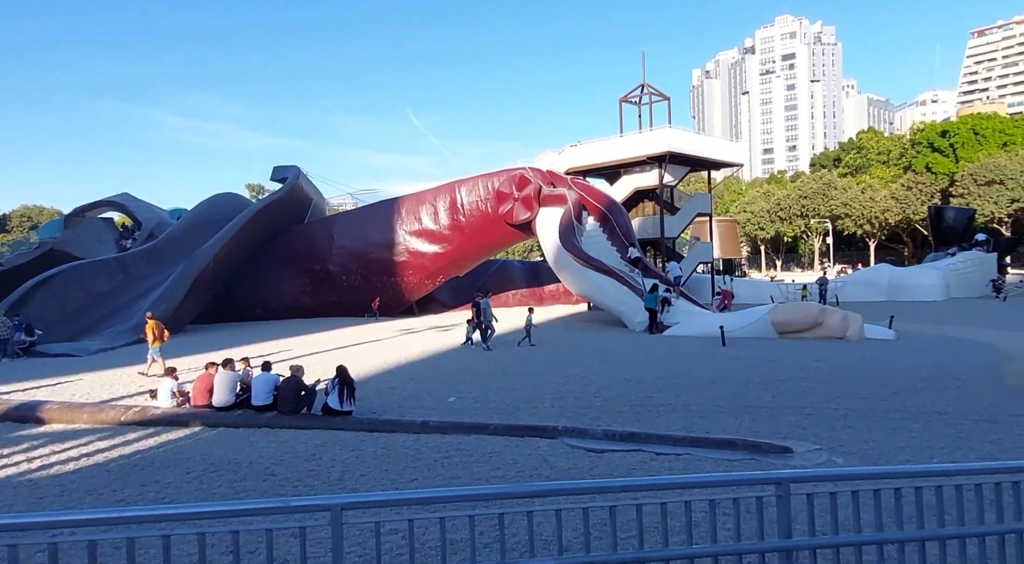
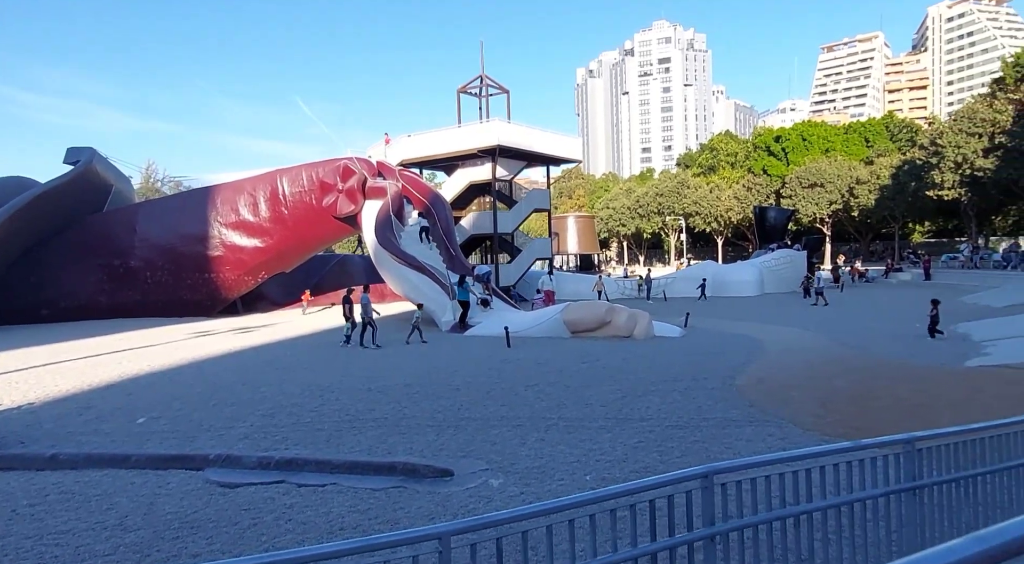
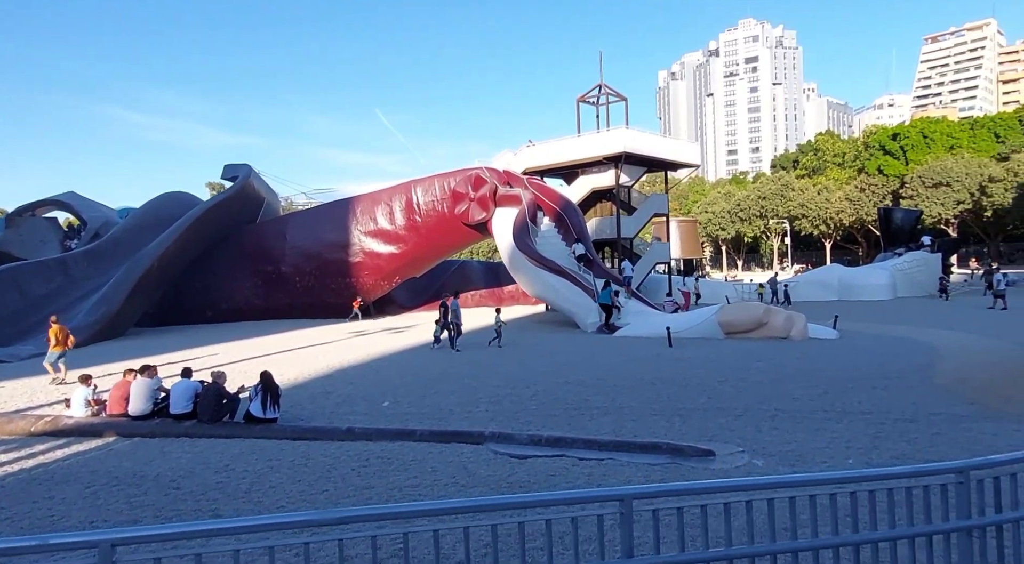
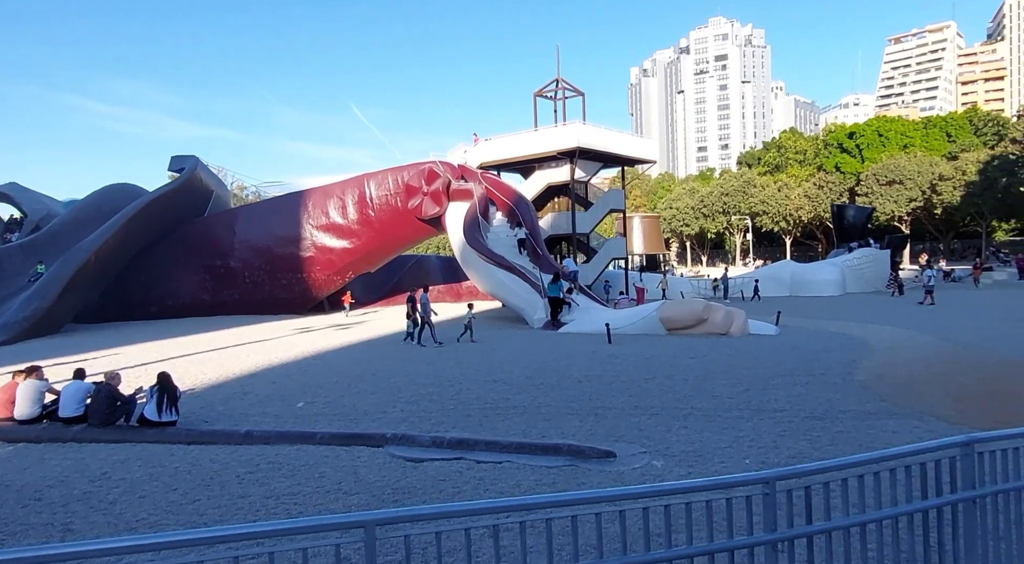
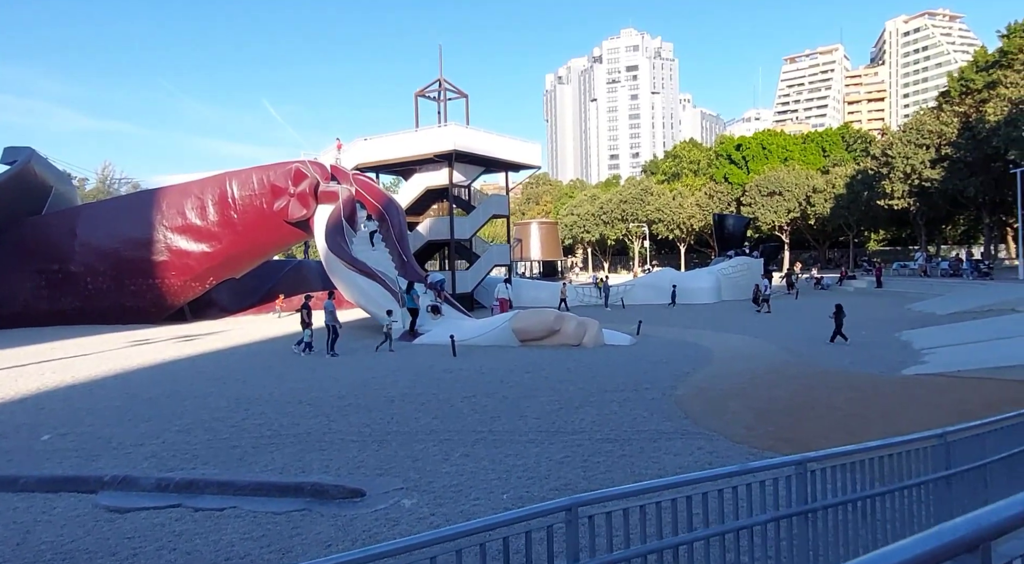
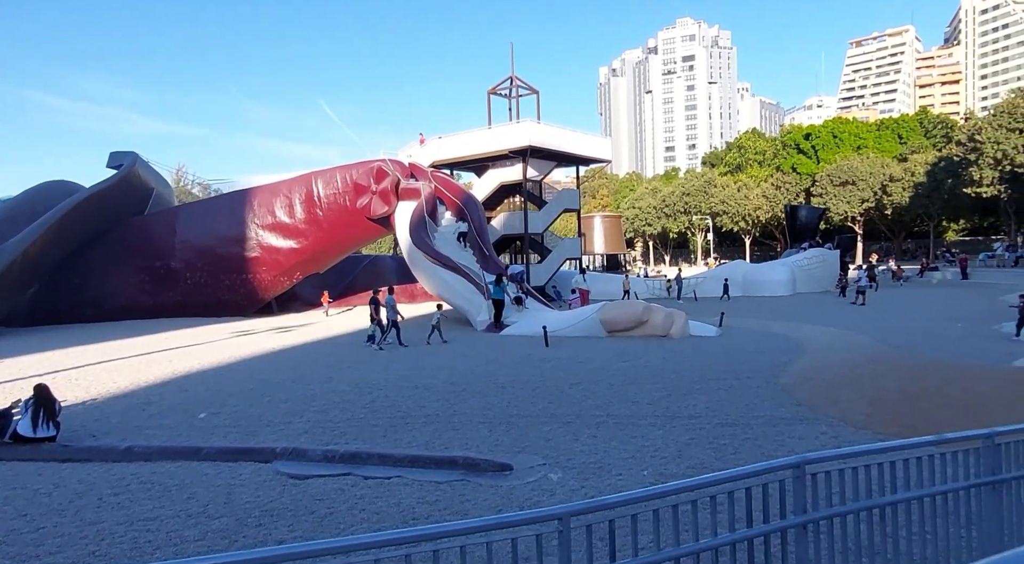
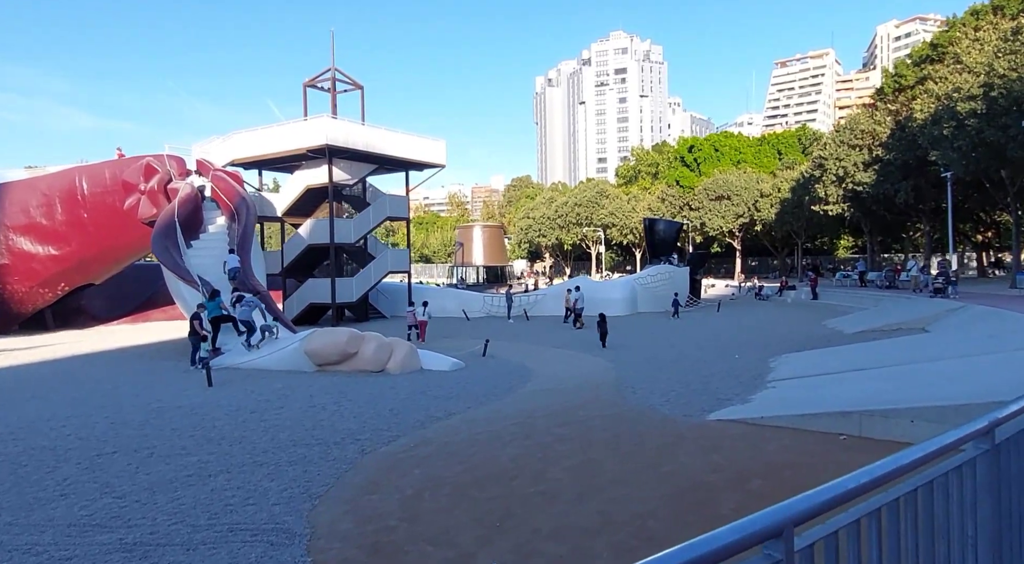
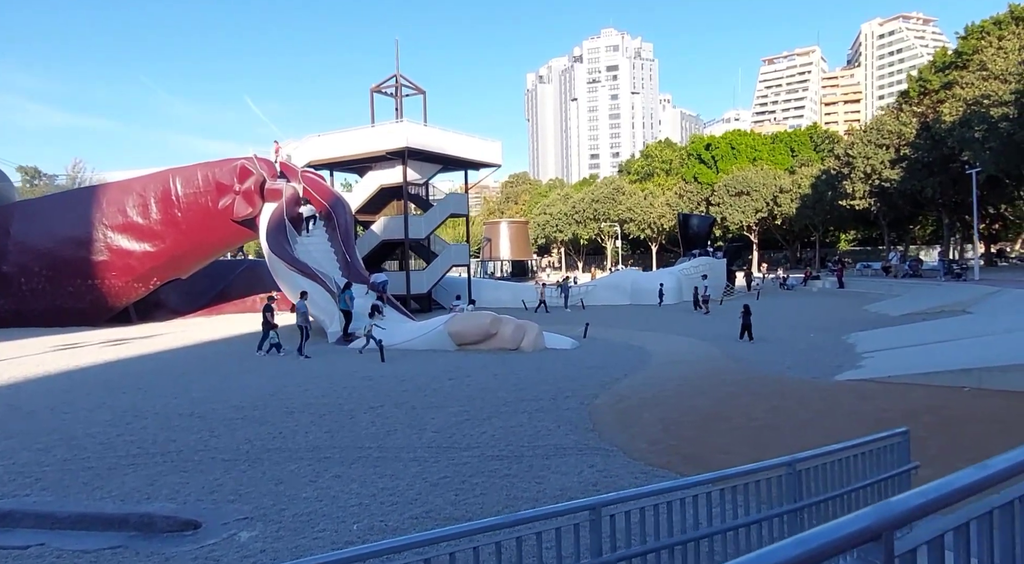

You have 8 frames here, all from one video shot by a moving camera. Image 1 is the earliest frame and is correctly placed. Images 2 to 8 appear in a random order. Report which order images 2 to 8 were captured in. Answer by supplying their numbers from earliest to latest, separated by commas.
3, 4, 6, 2, 5, 8, 7
